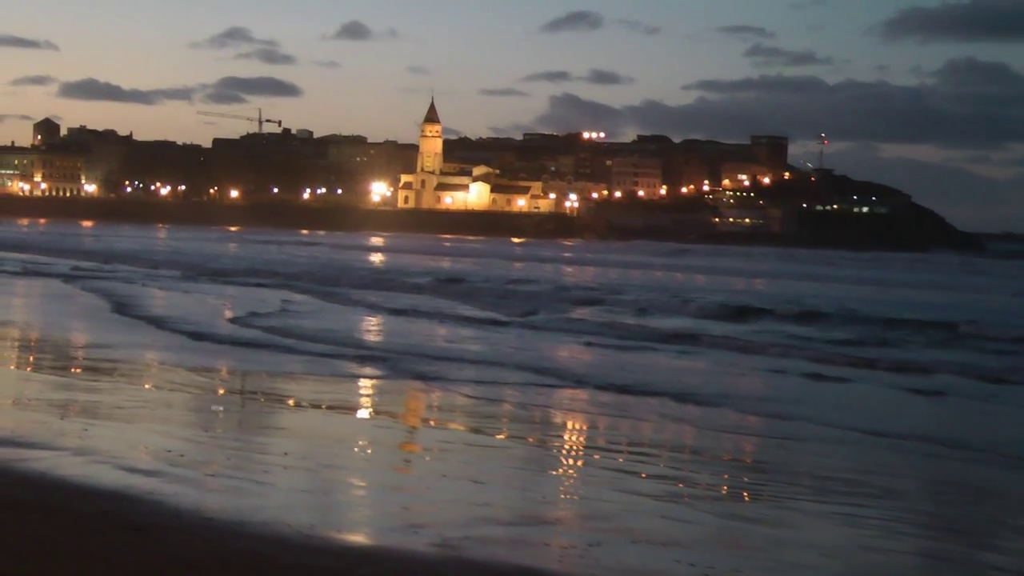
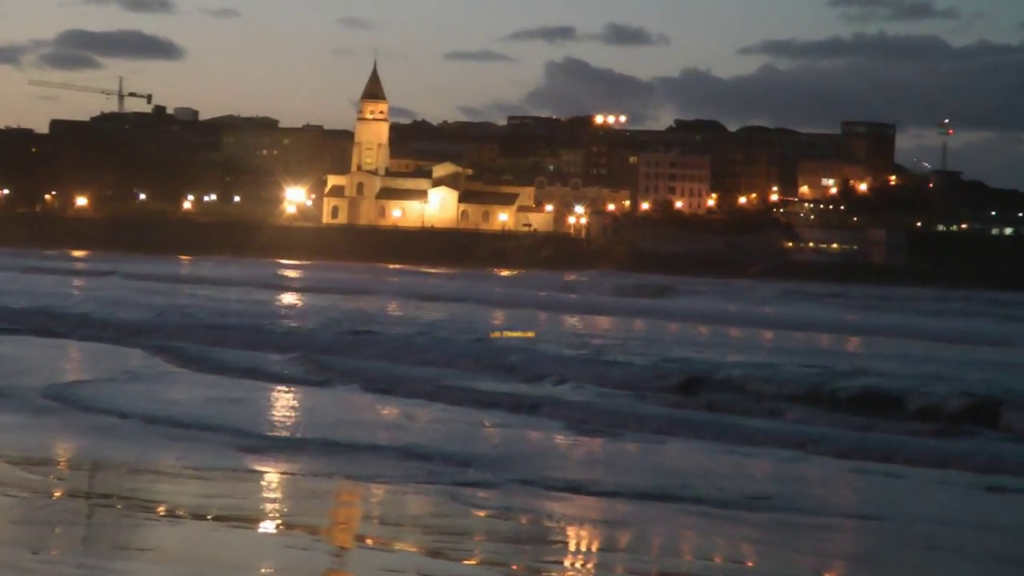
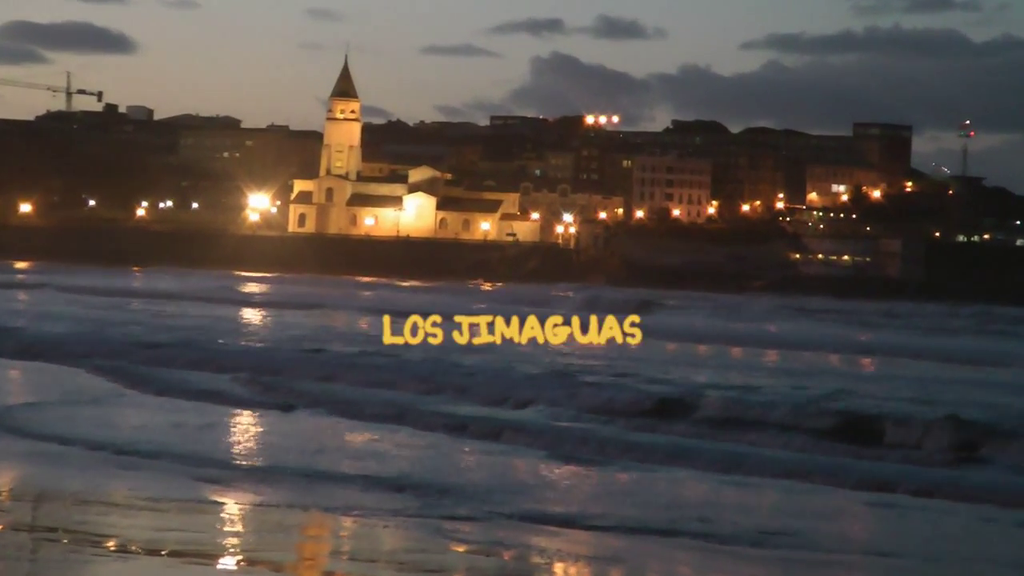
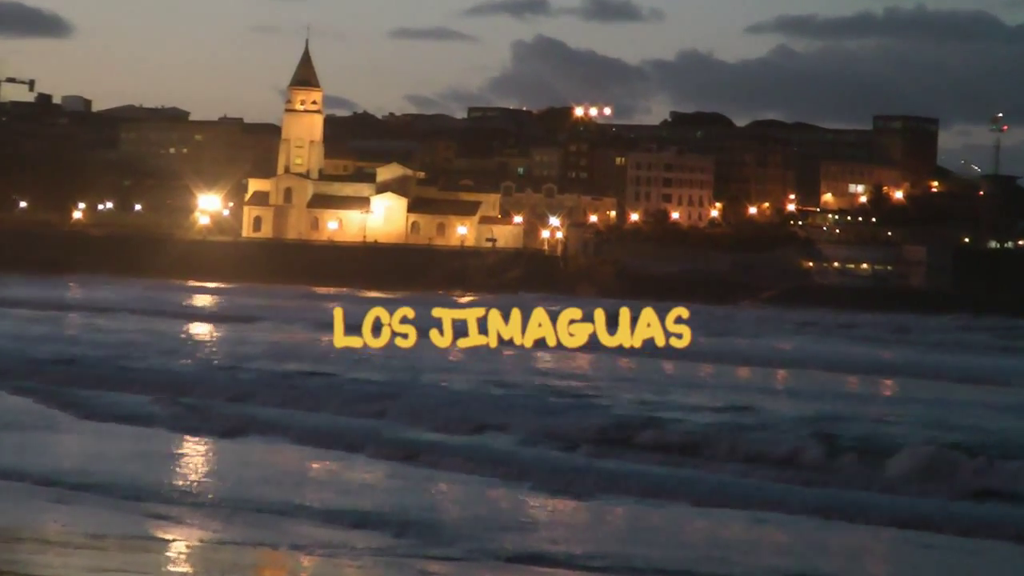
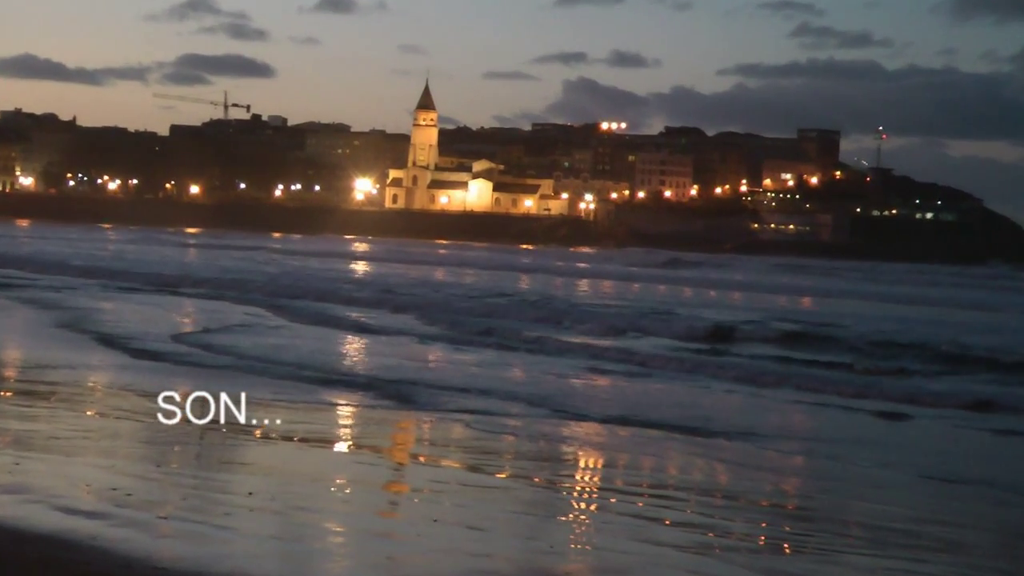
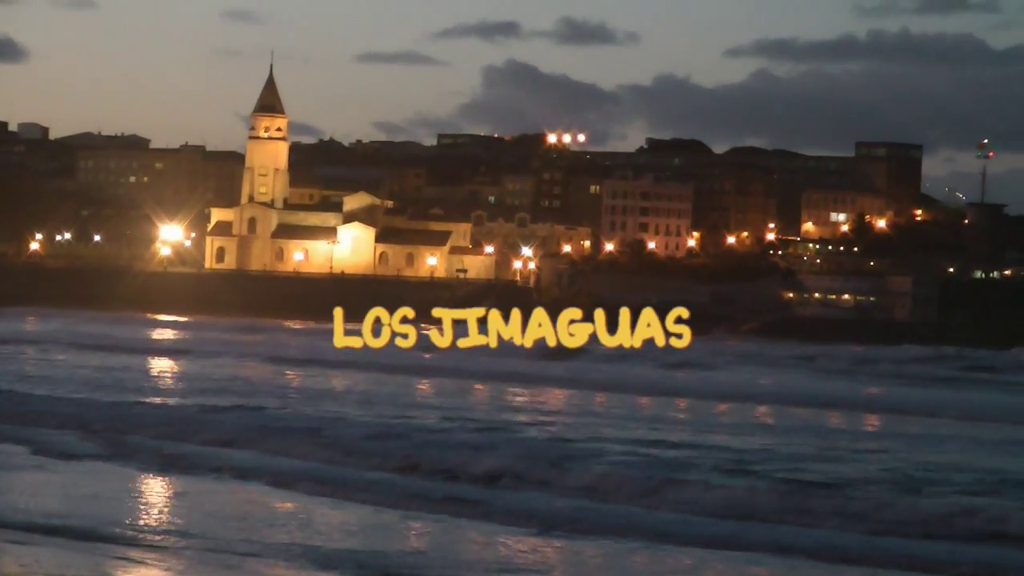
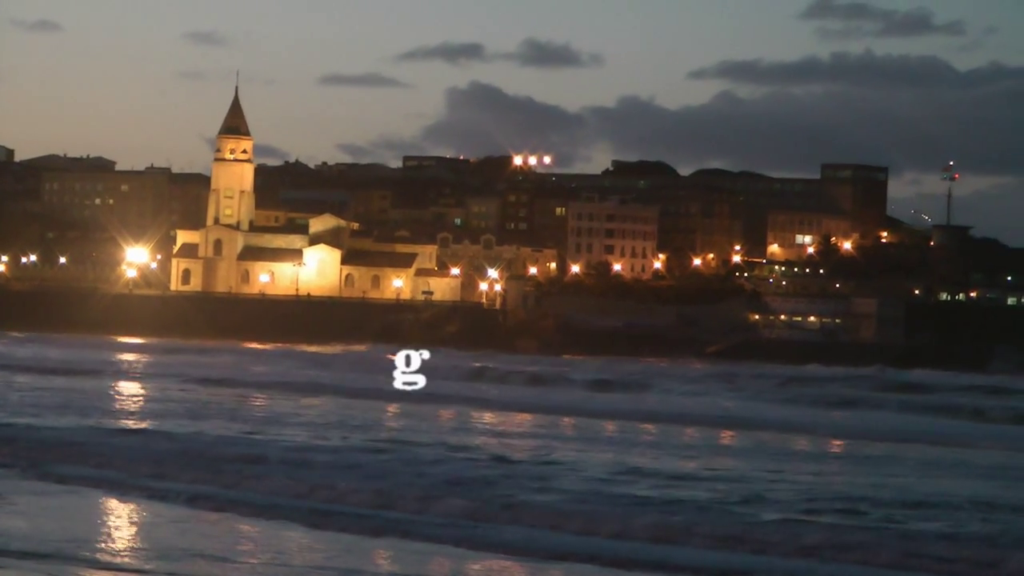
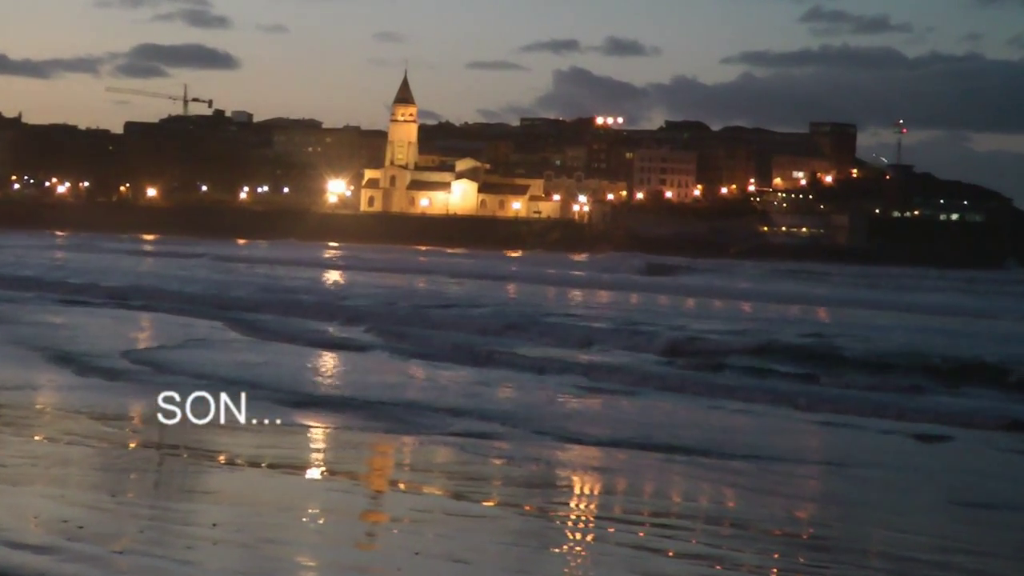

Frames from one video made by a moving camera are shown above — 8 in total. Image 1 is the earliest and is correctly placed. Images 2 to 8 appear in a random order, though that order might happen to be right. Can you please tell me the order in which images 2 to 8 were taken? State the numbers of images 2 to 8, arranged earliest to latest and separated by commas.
5, 8, 2, 3, 4, 6, 7
